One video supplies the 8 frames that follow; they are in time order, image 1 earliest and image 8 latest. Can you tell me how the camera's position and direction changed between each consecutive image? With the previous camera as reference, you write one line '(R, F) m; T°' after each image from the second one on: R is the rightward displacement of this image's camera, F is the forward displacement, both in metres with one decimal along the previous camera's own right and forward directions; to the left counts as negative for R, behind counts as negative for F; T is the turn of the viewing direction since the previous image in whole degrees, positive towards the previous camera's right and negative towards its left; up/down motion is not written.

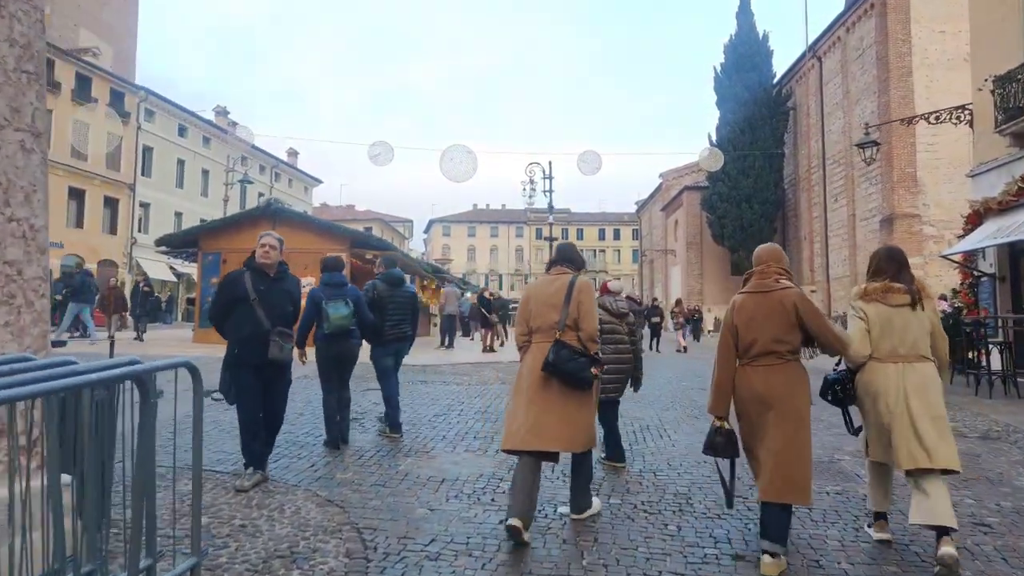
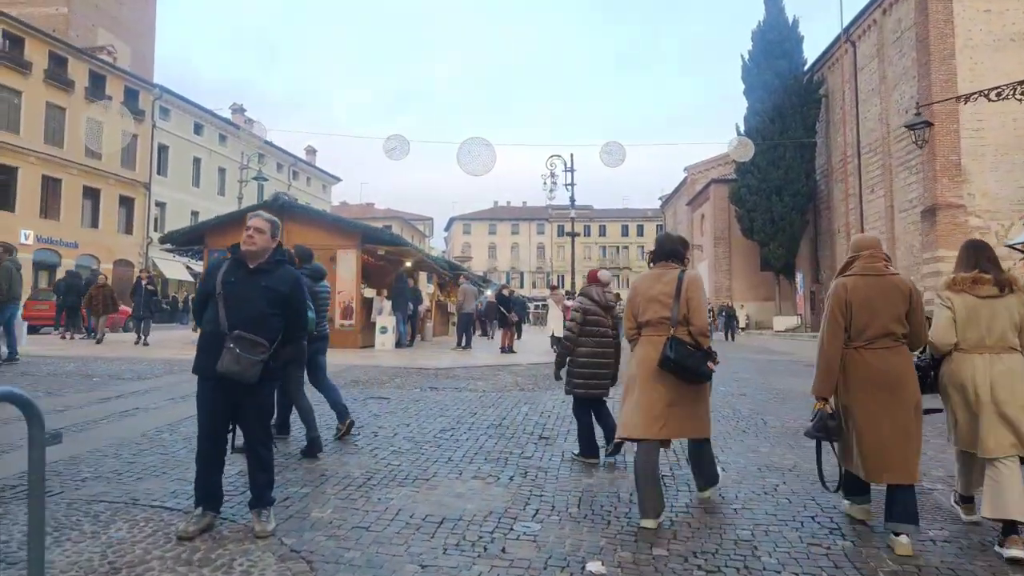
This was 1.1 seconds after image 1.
(0.0, +1.0) m; -2°
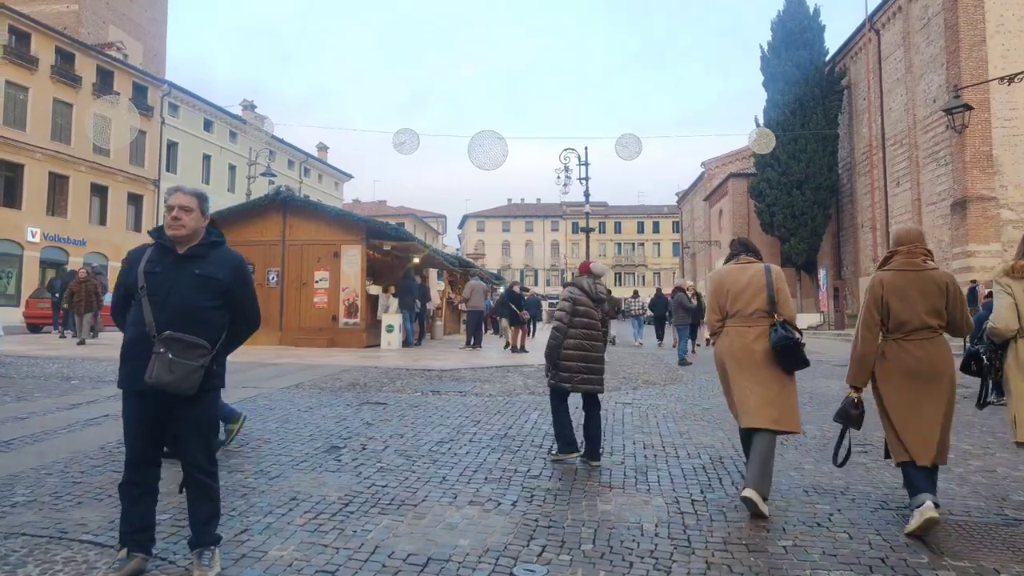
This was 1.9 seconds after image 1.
(+0.1, +0.7) m; -1°
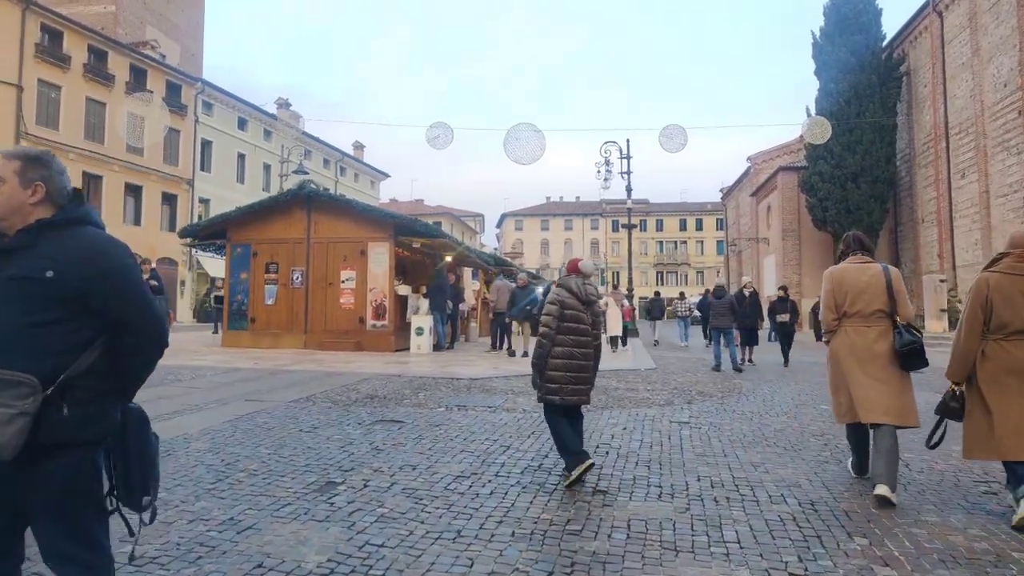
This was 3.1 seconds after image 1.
(0.0, +1.1) m; -3°
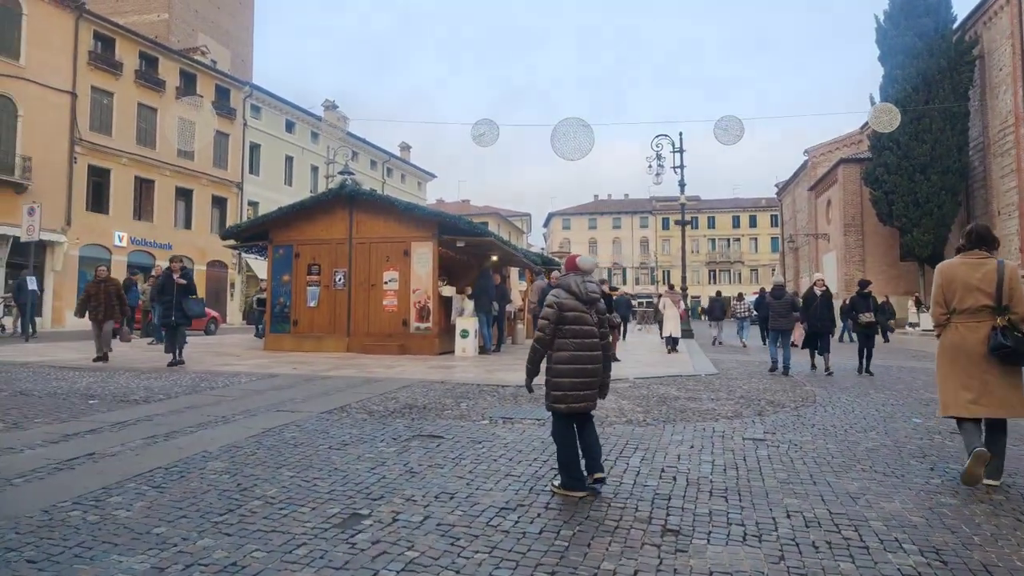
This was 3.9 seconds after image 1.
(0.0, +0.7) m; -4°
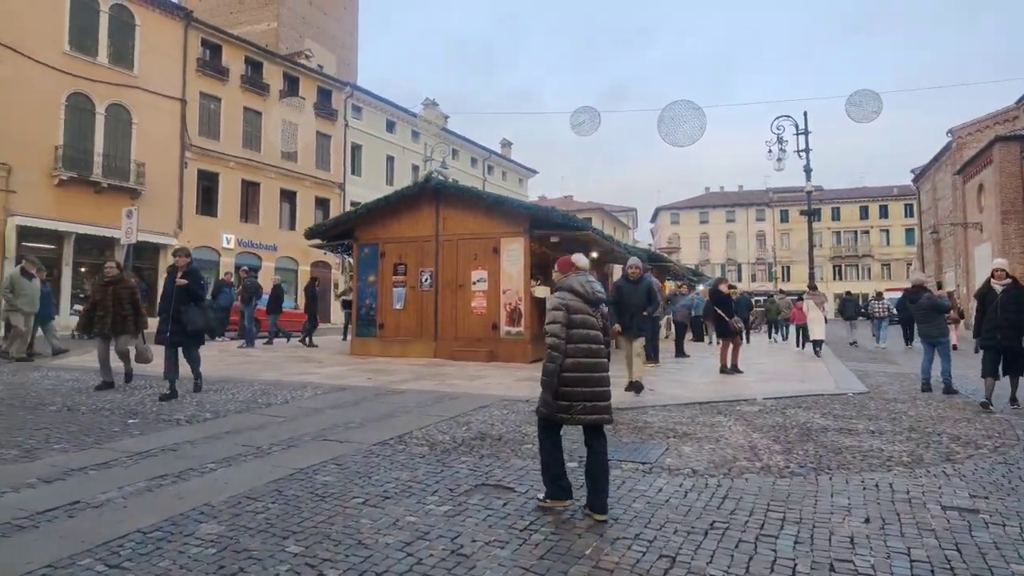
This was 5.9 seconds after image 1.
(+0.1, +1.5) m; -9°
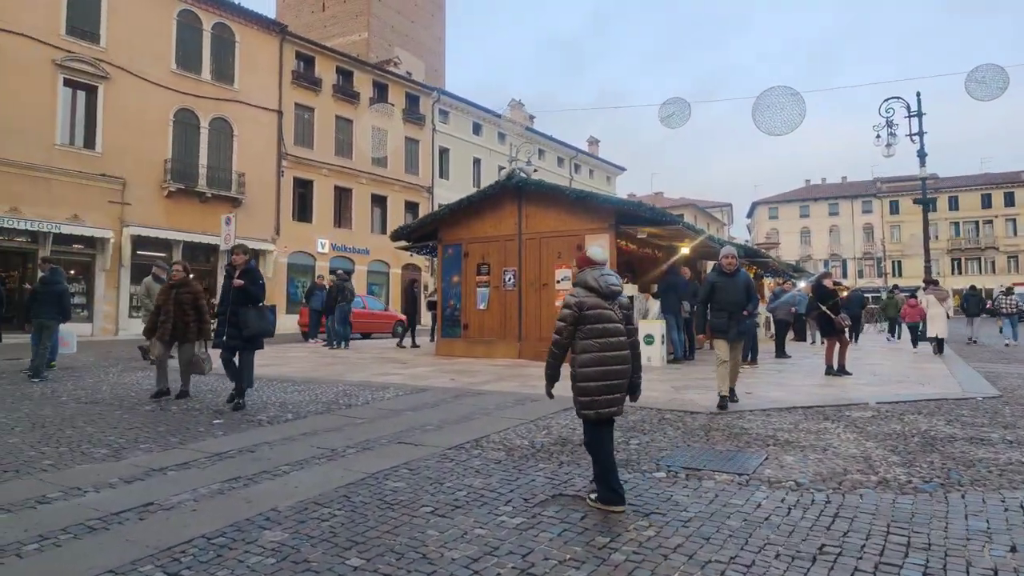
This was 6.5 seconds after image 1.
(+0.1, +0.3) m; -8°
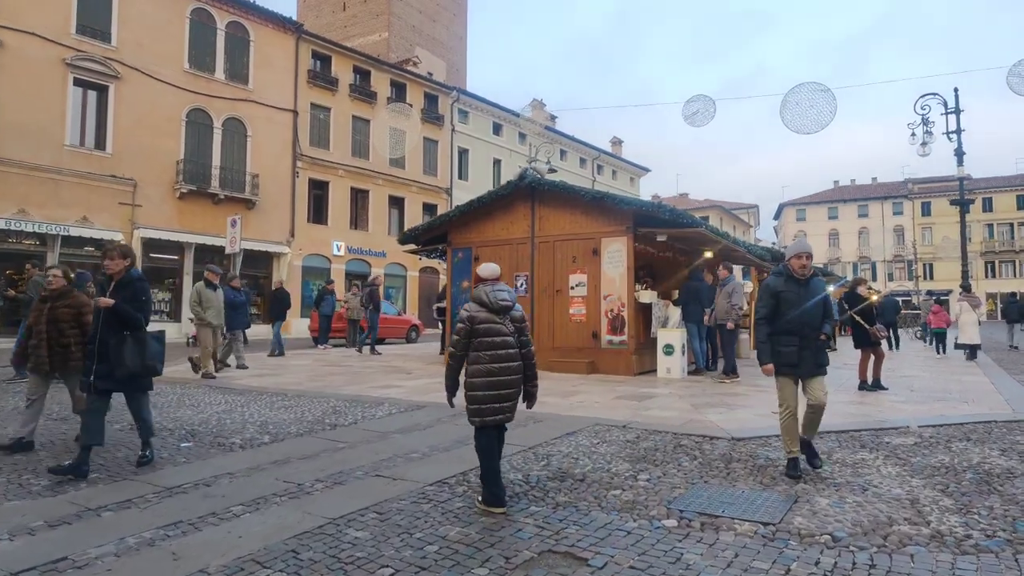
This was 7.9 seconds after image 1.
(+0.2, +0.7) m; -2°
